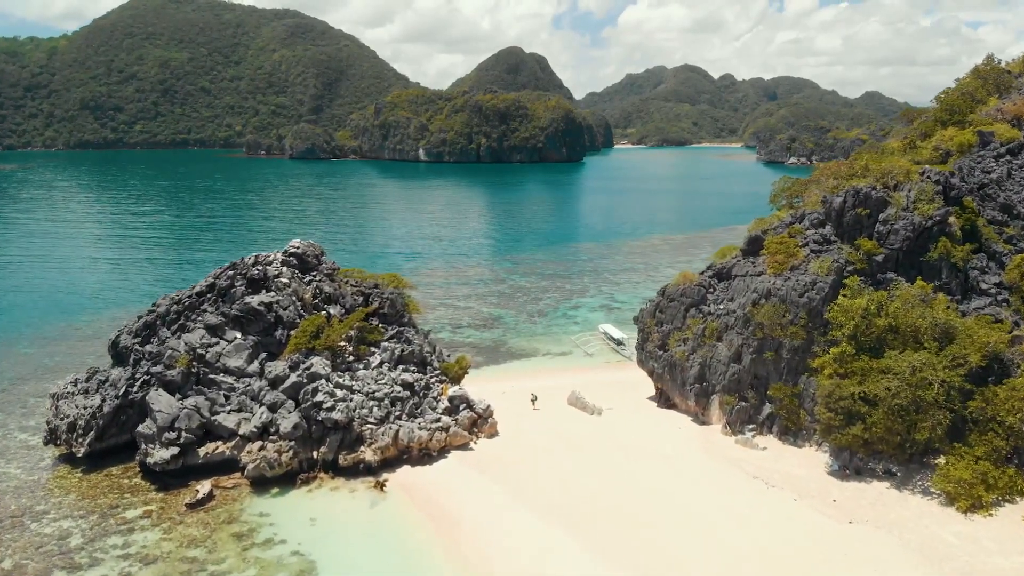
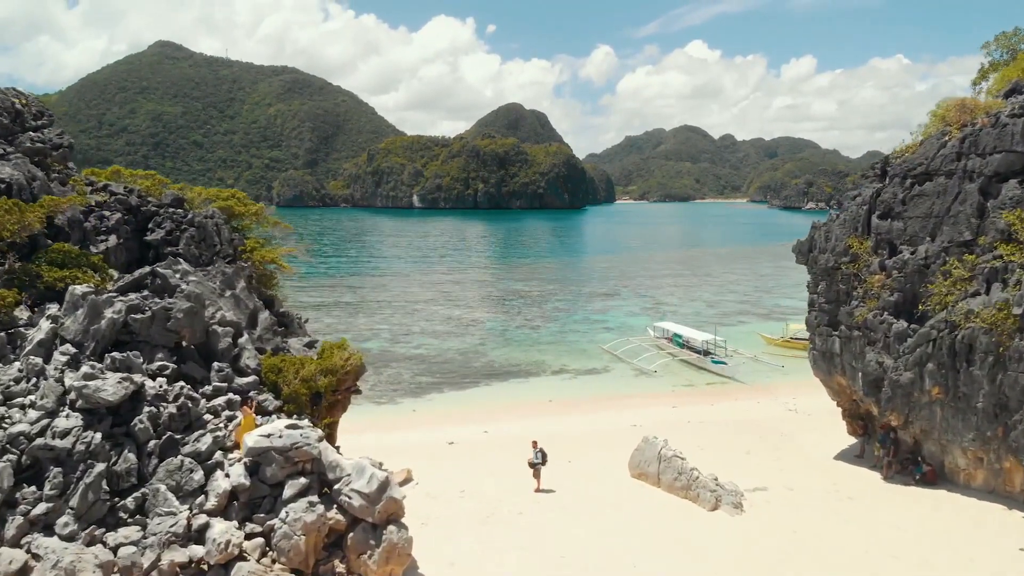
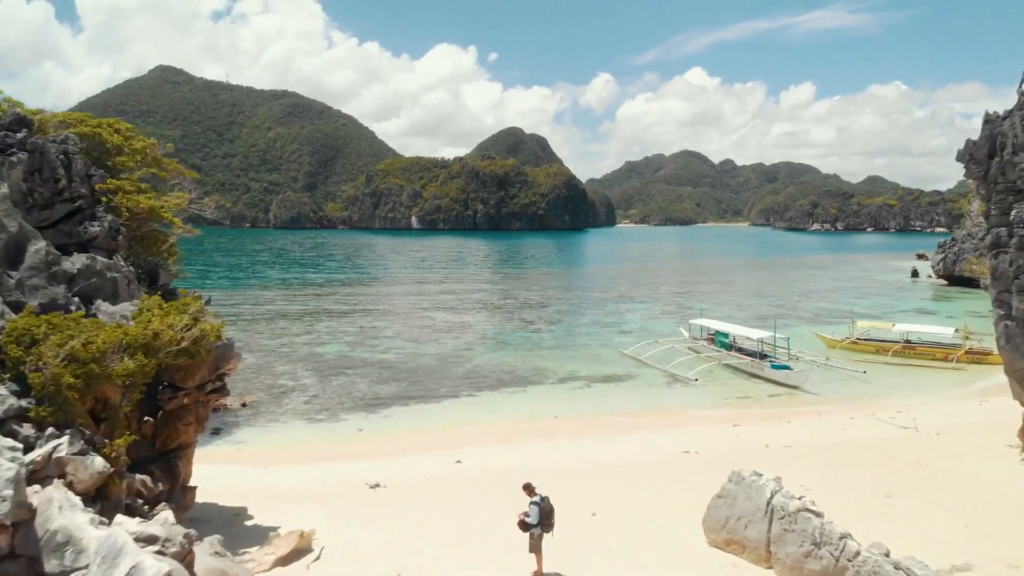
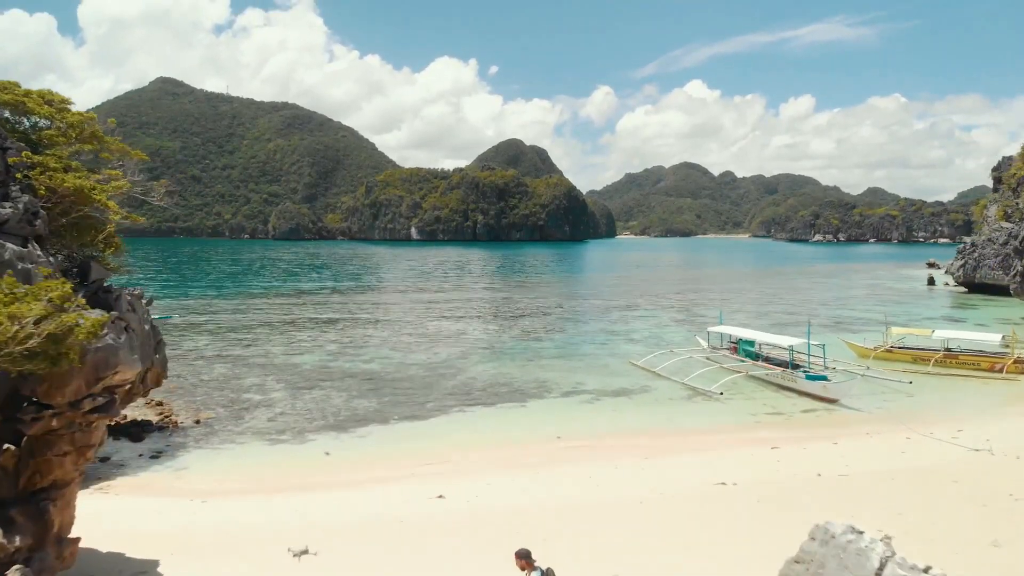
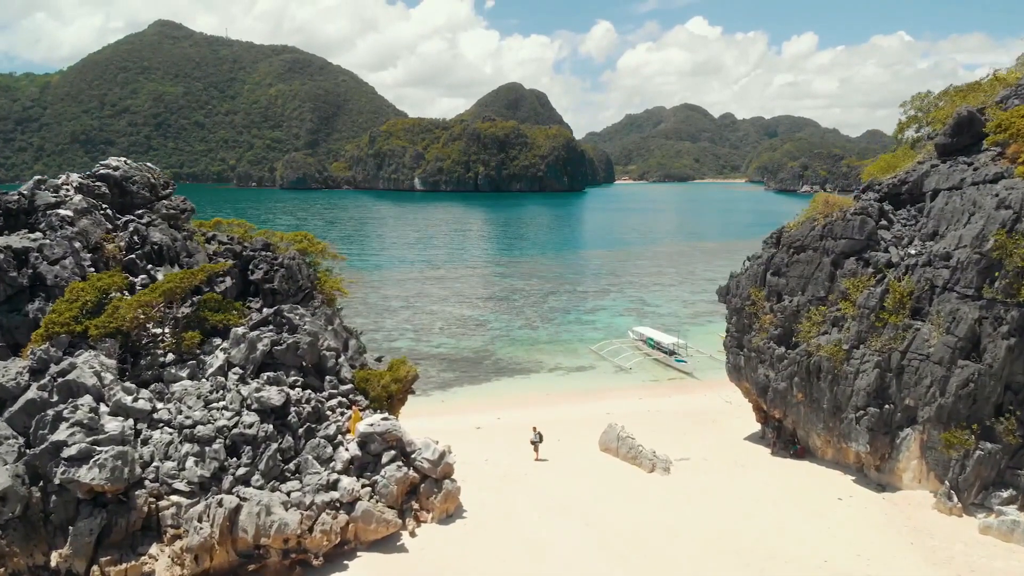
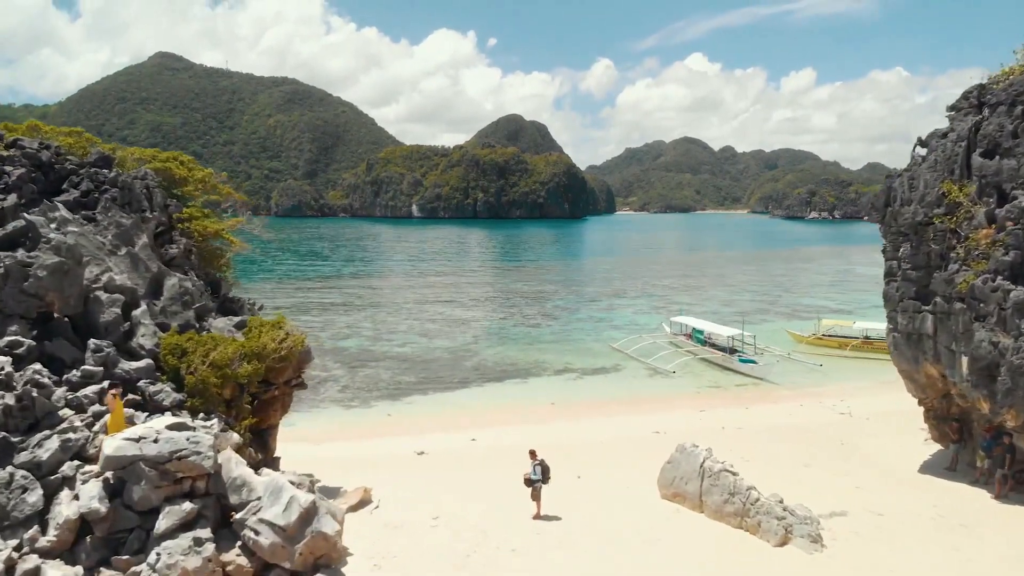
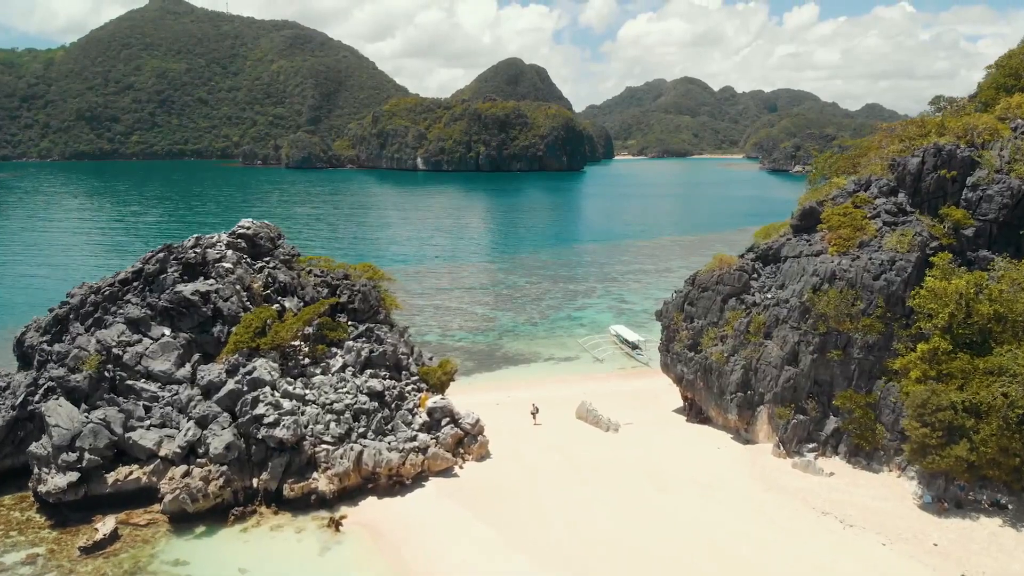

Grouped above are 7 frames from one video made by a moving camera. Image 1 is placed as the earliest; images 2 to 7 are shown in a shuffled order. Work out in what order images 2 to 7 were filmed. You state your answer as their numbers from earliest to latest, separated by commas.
7, 5, 2, 6, 3, 4
